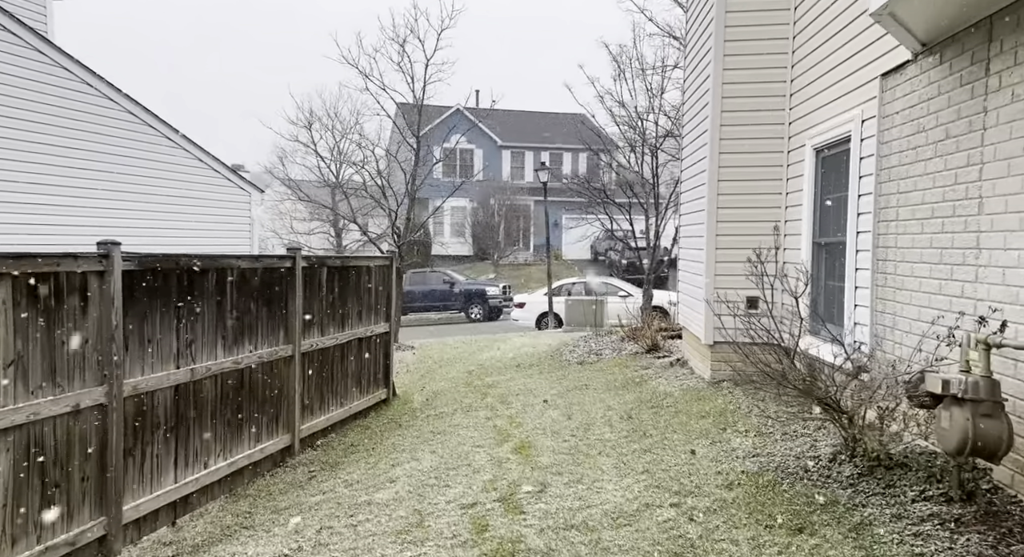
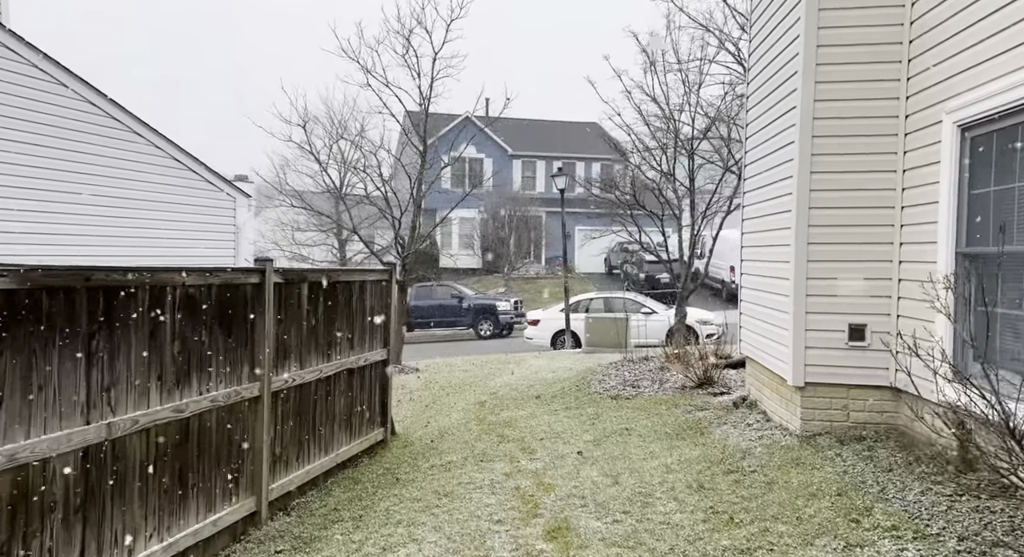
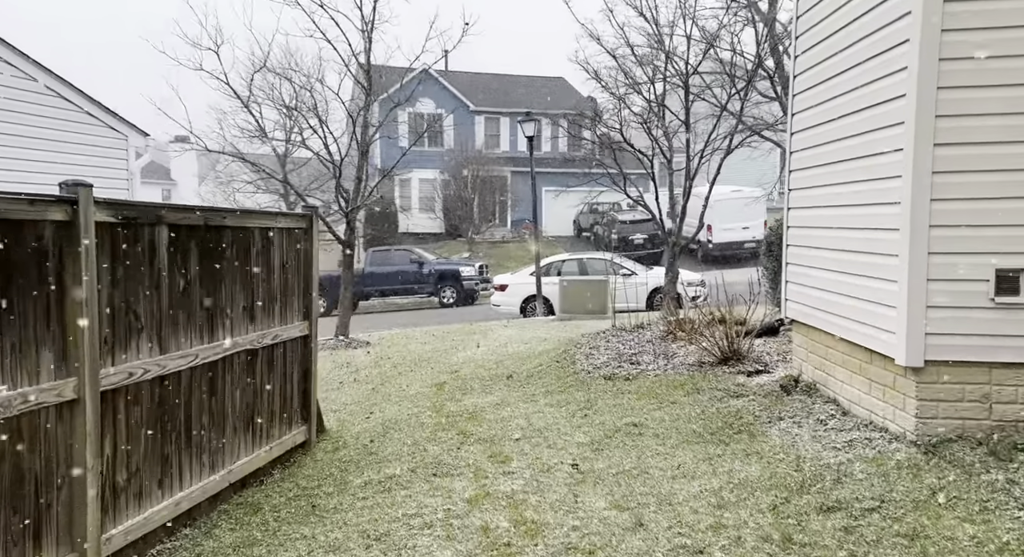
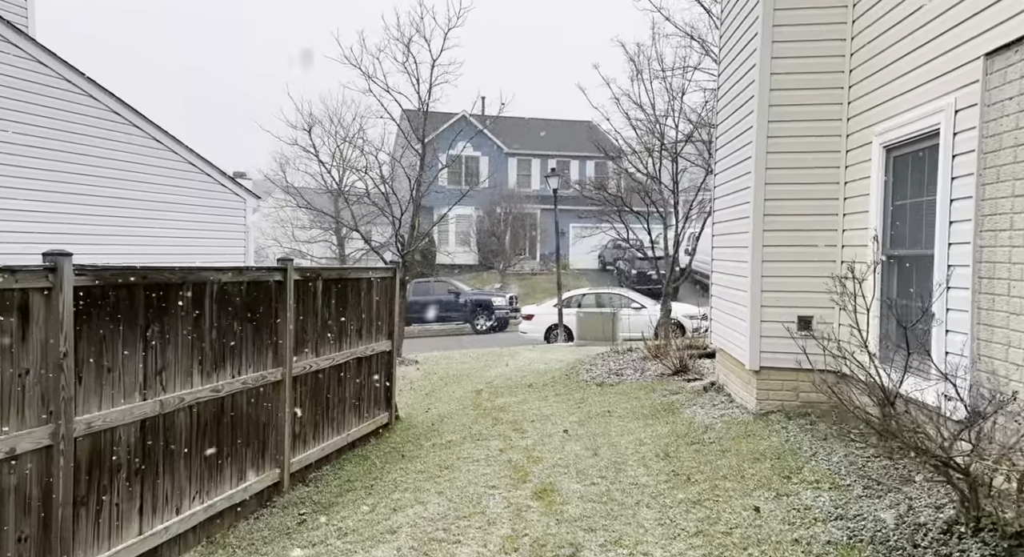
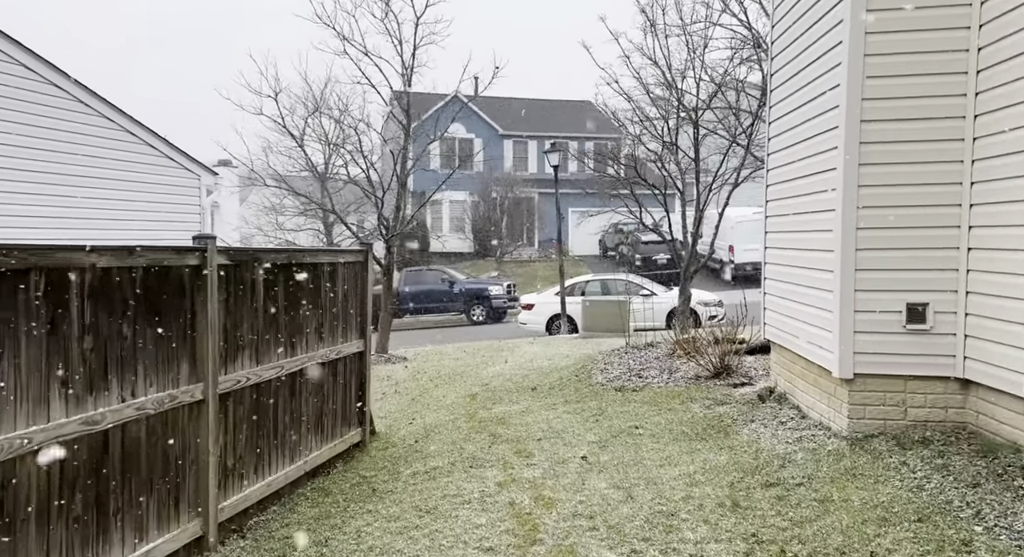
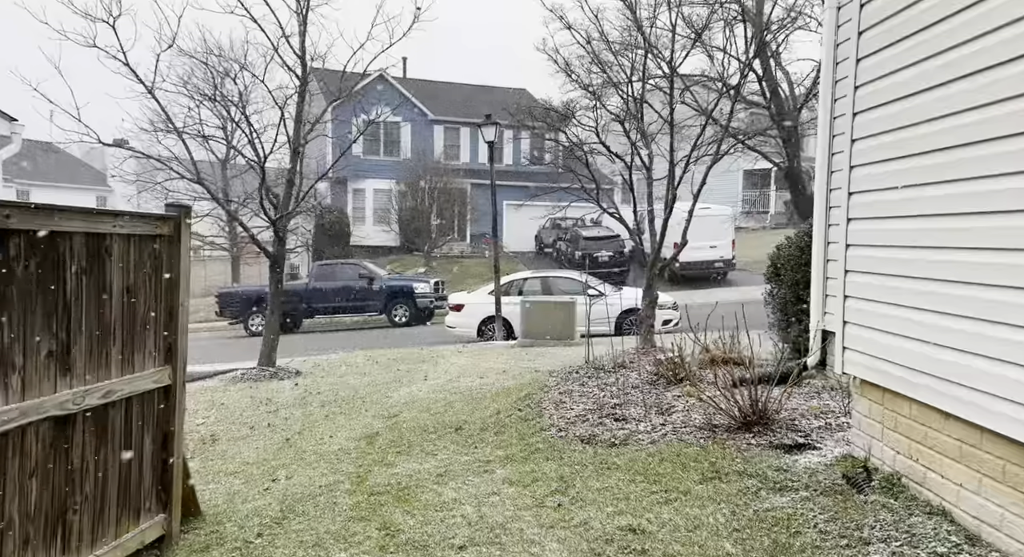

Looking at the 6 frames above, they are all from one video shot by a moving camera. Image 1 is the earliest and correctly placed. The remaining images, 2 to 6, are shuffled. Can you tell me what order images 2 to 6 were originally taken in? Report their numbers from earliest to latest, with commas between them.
4, 2, 5, 3, 6
